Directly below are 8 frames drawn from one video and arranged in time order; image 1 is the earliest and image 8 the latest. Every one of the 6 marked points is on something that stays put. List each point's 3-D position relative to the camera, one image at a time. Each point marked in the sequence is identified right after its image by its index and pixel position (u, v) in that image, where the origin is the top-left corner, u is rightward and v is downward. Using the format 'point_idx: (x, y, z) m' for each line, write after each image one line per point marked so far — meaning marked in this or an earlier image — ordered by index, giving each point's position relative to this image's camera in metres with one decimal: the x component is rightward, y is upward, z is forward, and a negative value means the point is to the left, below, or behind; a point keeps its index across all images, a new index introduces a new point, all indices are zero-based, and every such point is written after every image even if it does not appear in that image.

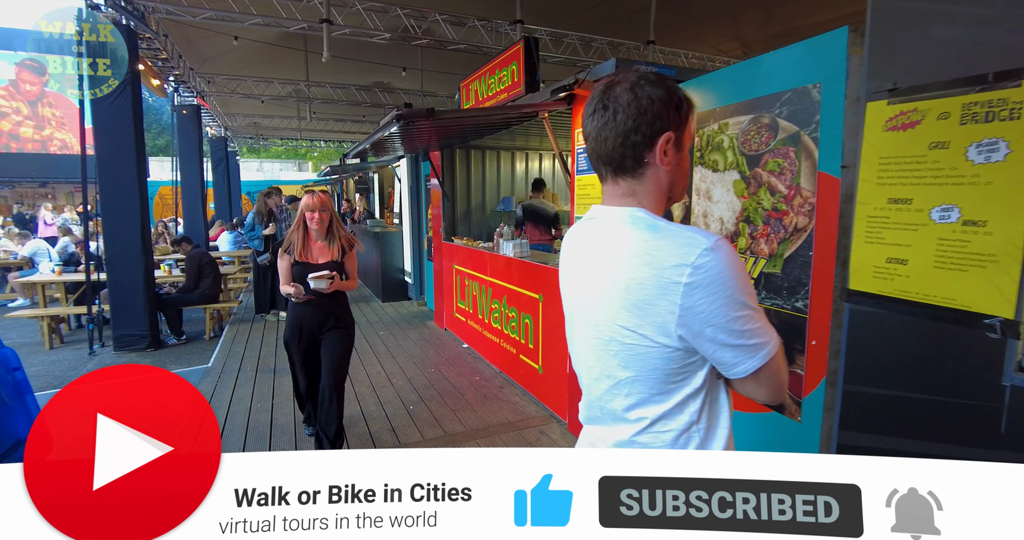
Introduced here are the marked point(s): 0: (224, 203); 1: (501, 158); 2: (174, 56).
0: (-7.6, +1.8, +13.3) m
1: (-0.1, +1.4, +6.3) m
2: (-5.4, +3.5, +7.9) m
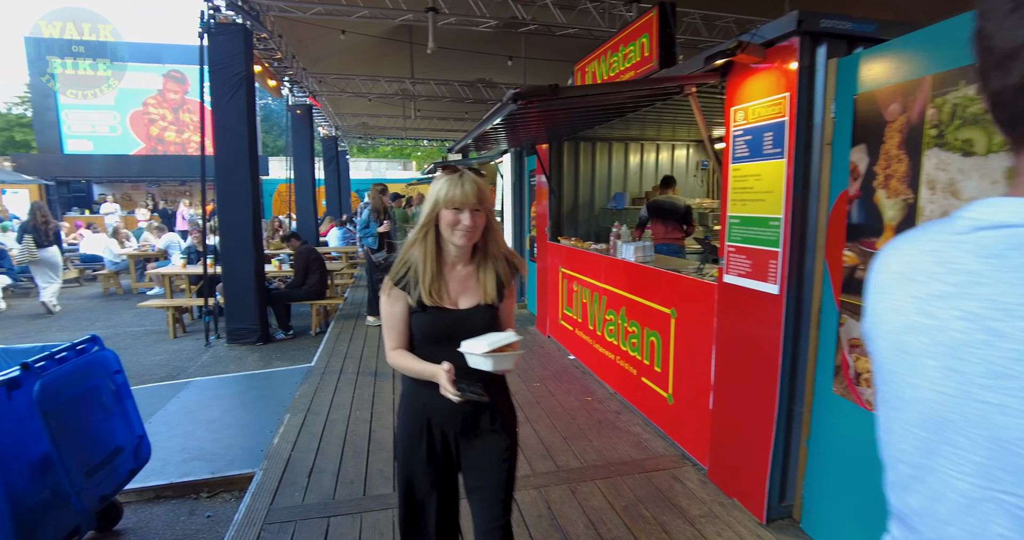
0: (-5.0, +2.0, +13.9) m
1: (+1.2, +1.4, +5.7) m
2: (-3.7, +3.6, +8.2) m
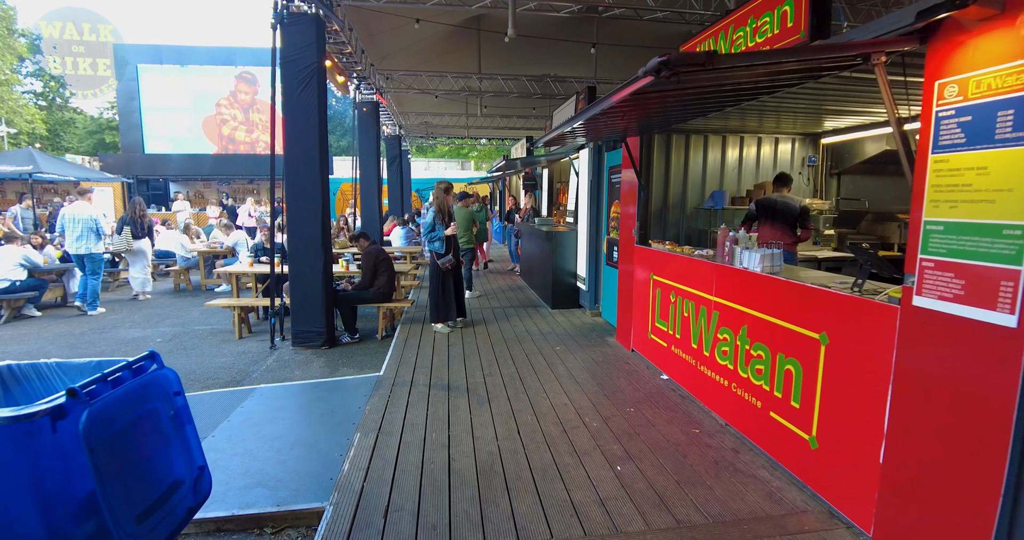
0: (-3.3, +2.0, +13.9) m
1: (+2.0, +1.3, +5.1) m
2: (-2.5, +3.6, +8.0) m
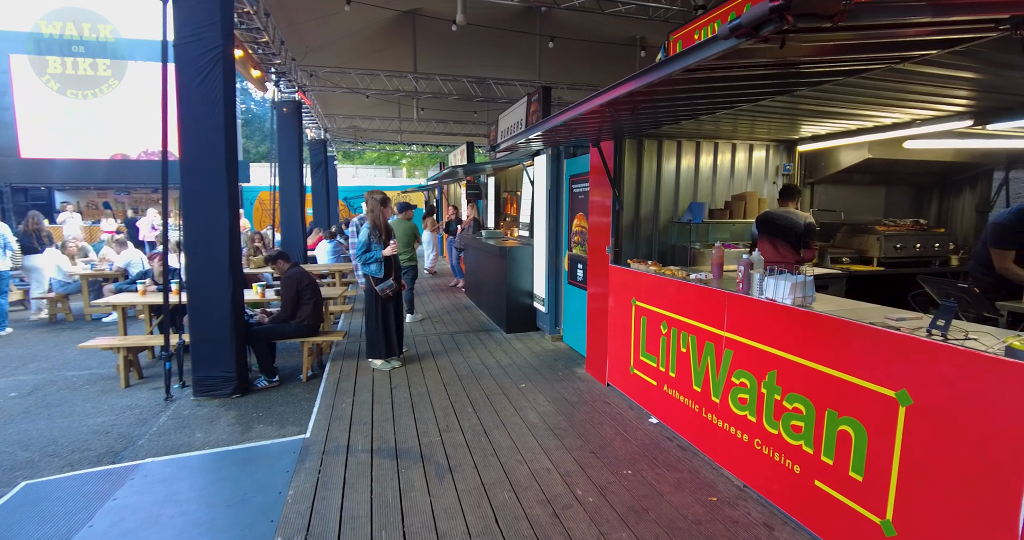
0: (-4.9, +1.6, +12.7) m
1: (+1.6, +1.1, +4.6) m
2: (-3.4, +3.2, +7.0) m
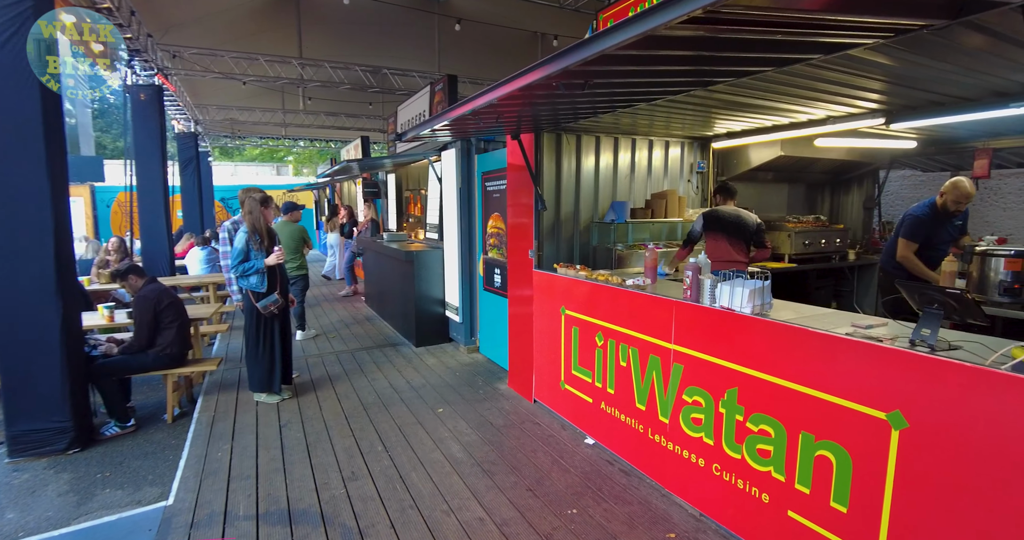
0: (-7.1, +1.3, +11.0) m
1: (+0.8, +1.1, +4.4) m
2: (-4.6, +3.0, +5.7) m
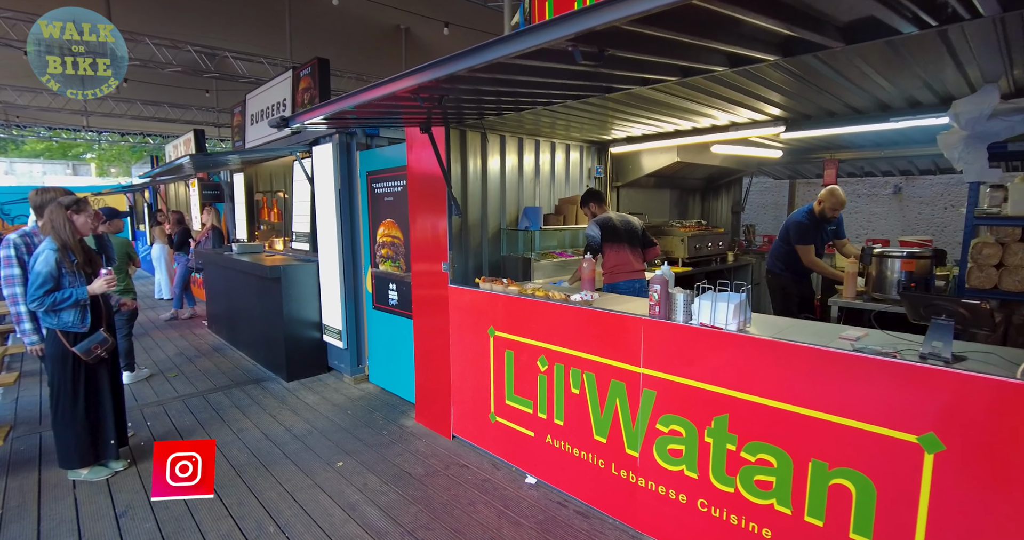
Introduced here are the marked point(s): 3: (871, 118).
0: (-9.4, +0.8, +8.3) m
1: (0.0, +1.0, +4.0) m
2: (-5.6, +2.7, +3.9) m
3: (+2.5, +1.1, +3.4) m
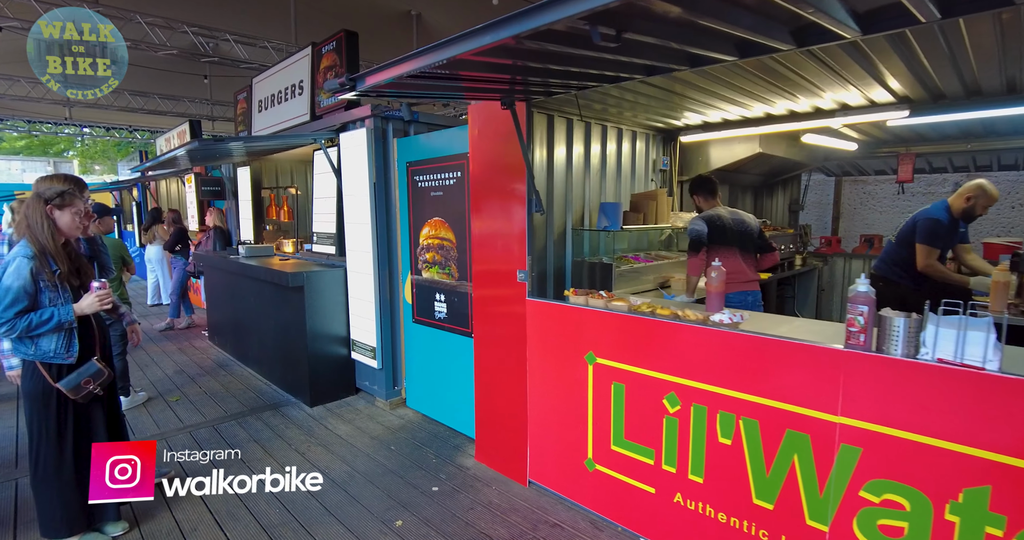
0: (-9.0, +0.8, +7.5) m
1: (+0.4, +0.9, +3.4) m
2: (-5.1, +2.7, +3.1) m
3: (+3.0, +1.0, +2.9) m
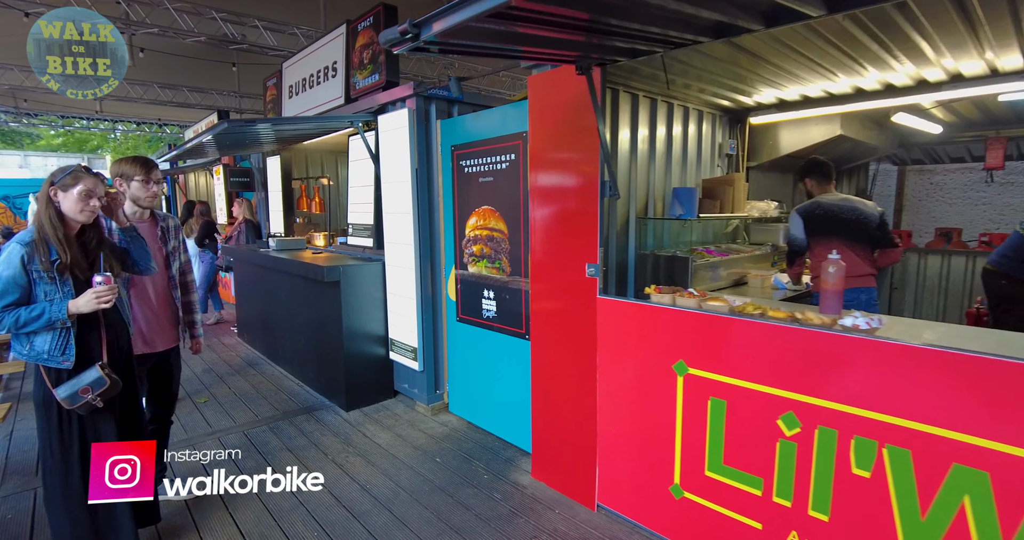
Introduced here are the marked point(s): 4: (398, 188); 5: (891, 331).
0: (-8.5, +0.9, +7.5) m
1: (+0.8, +0.9, +3.1) m
2: (-4.8, +2.7, +3.0) m
3: (+3.3, +1.0, +2.5) m
4: (-0.8, +0.6, +3.6) m
5: (+1.3, -0.2, +1.7) m
